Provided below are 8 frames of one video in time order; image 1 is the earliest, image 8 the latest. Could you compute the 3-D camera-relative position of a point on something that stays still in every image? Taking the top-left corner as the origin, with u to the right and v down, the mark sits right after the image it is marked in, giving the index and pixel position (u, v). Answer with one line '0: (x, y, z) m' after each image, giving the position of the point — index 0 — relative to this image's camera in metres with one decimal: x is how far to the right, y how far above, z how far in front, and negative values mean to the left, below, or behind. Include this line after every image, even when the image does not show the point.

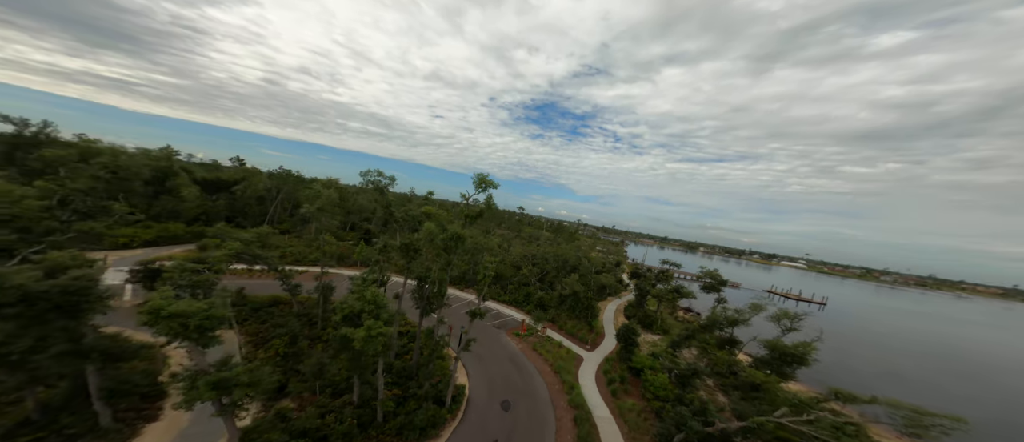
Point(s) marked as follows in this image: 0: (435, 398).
0: (-4.3, -9.6, +17.9) m
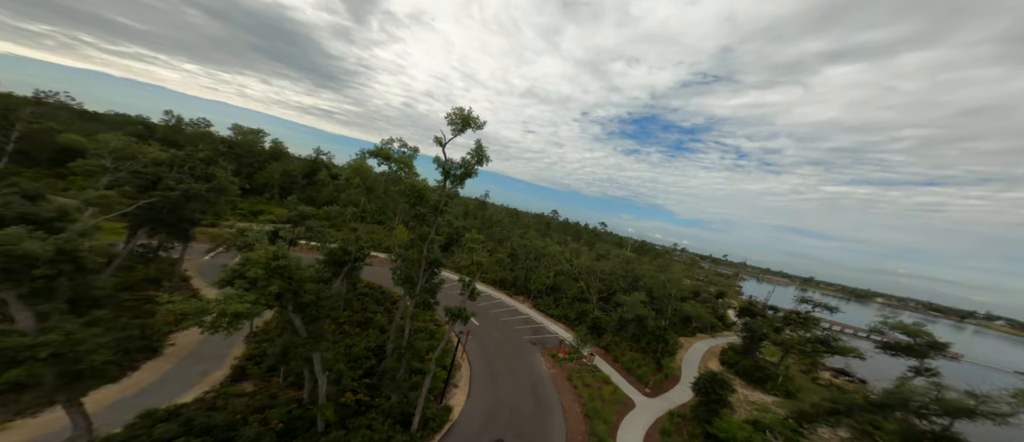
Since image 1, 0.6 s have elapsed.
0: (-4.5, -8.0, +13.3) m
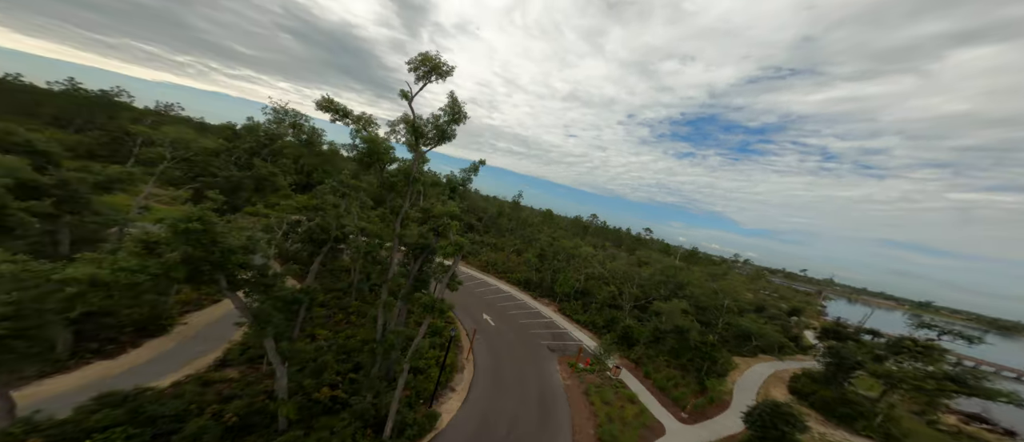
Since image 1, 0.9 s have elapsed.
0: (-4.9, -7.1, +11.6) m
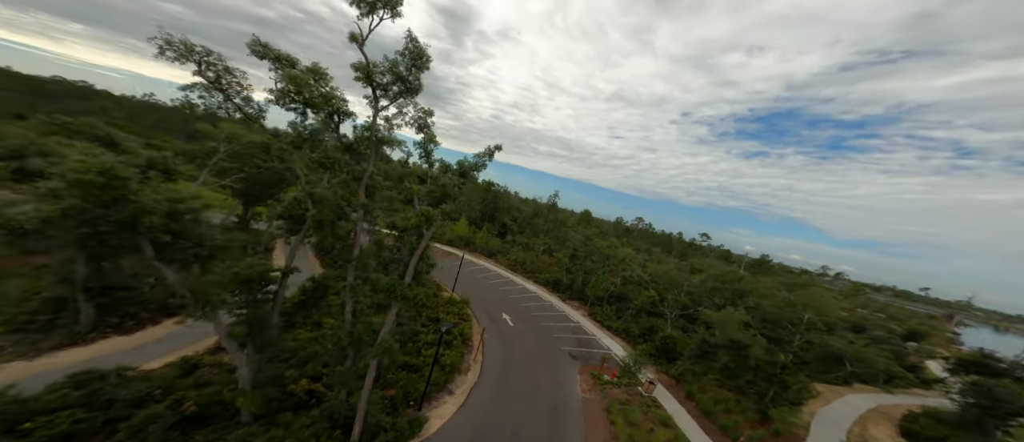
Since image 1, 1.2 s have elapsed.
0: (-5.2, -6.3, +10.1) m
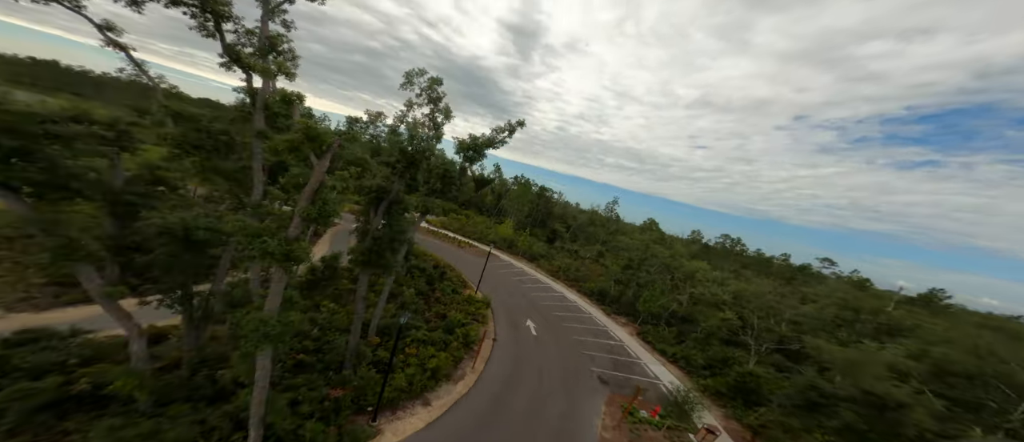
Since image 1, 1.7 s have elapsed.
0: (-6.1, -4.9, +7.9) m
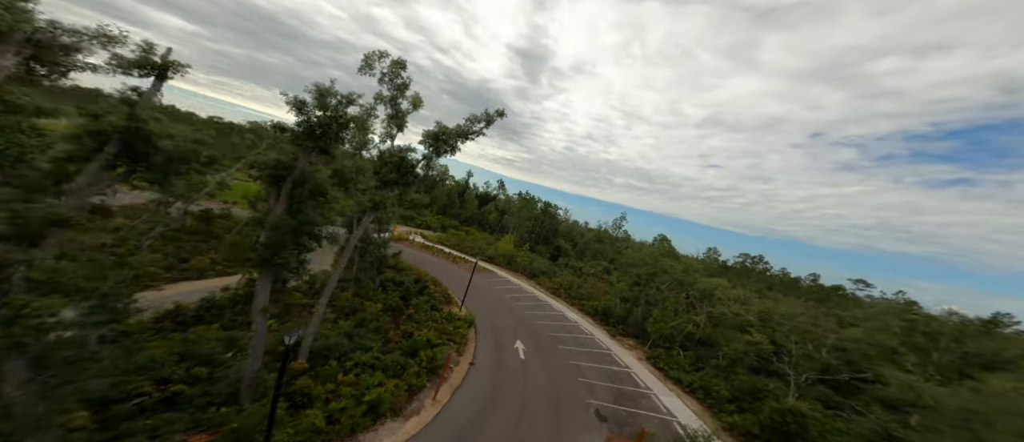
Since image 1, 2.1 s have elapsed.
0: (-7.3, -4.3, +5.4) m
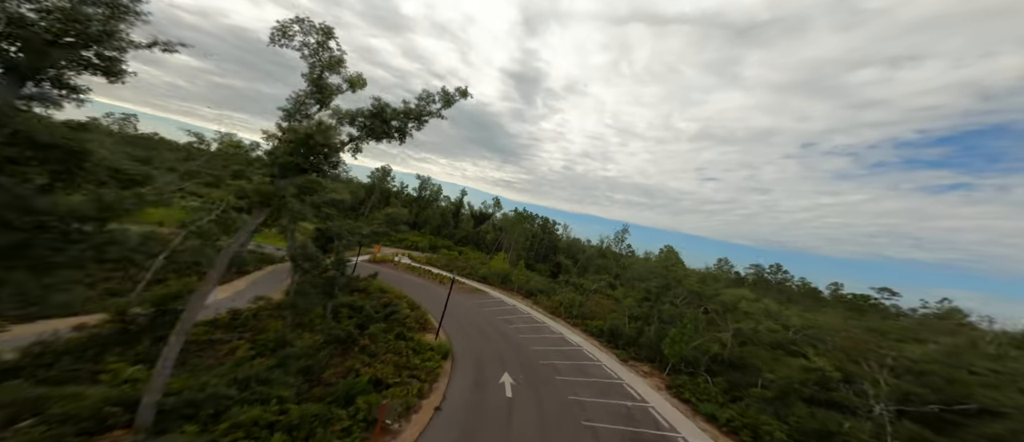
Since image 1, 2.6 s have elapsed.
0: (-8.2, -3.8, +1.9) m
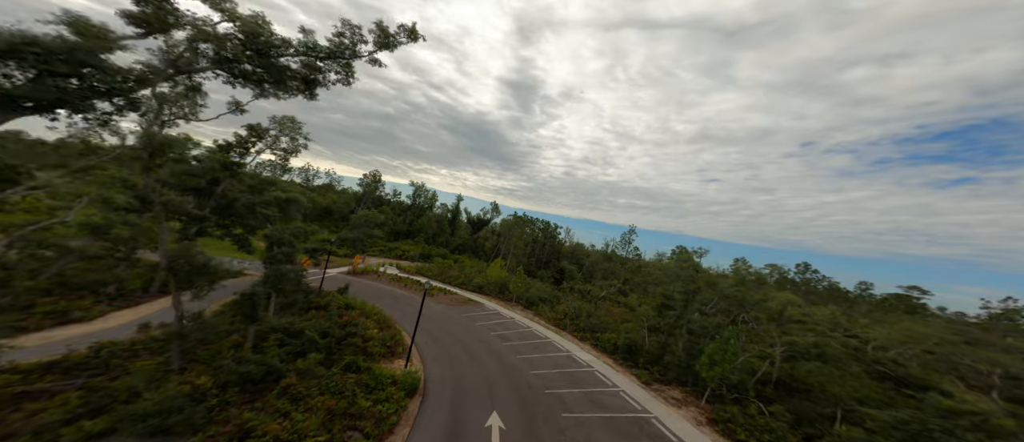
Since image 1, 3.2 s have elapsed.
0: (-8.7, -3.3, -1.8) m
